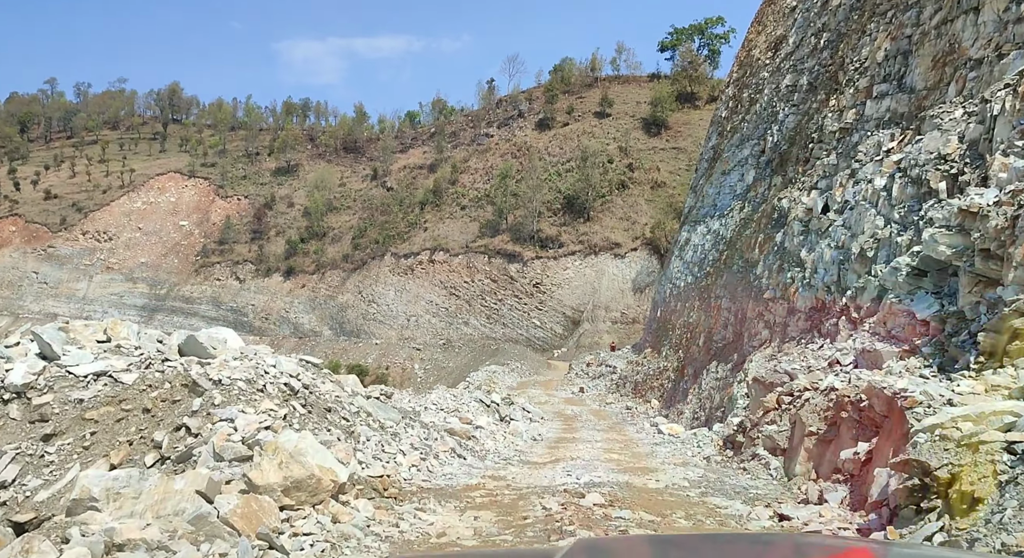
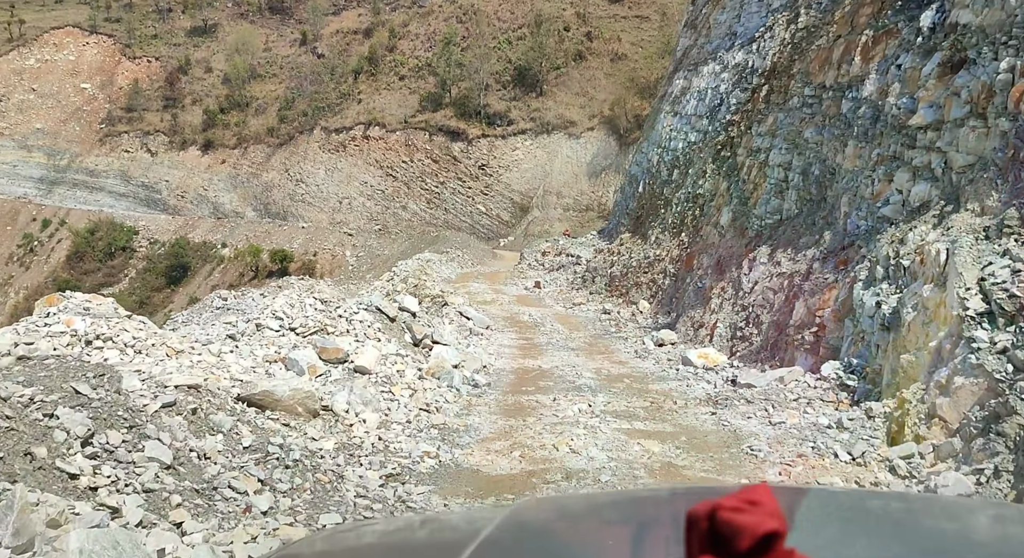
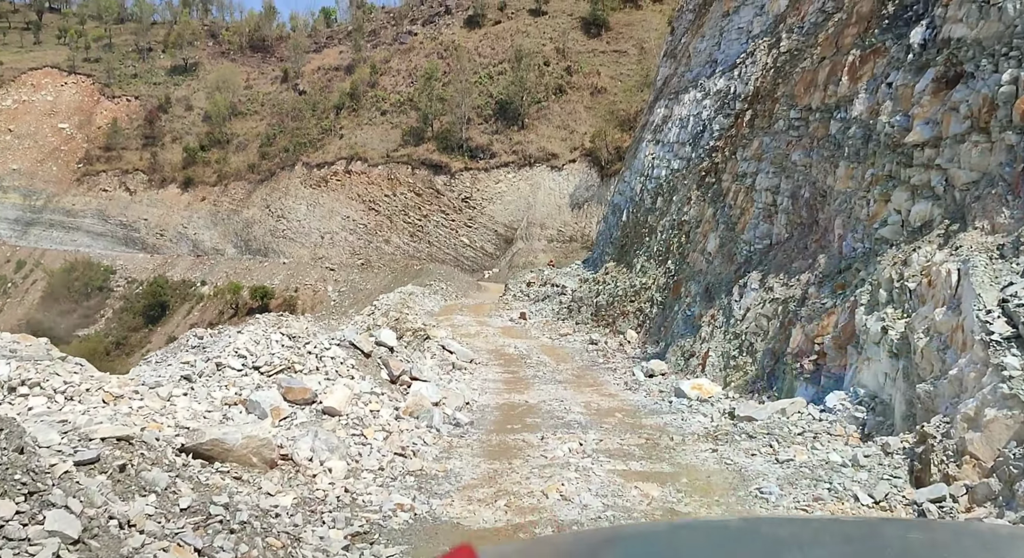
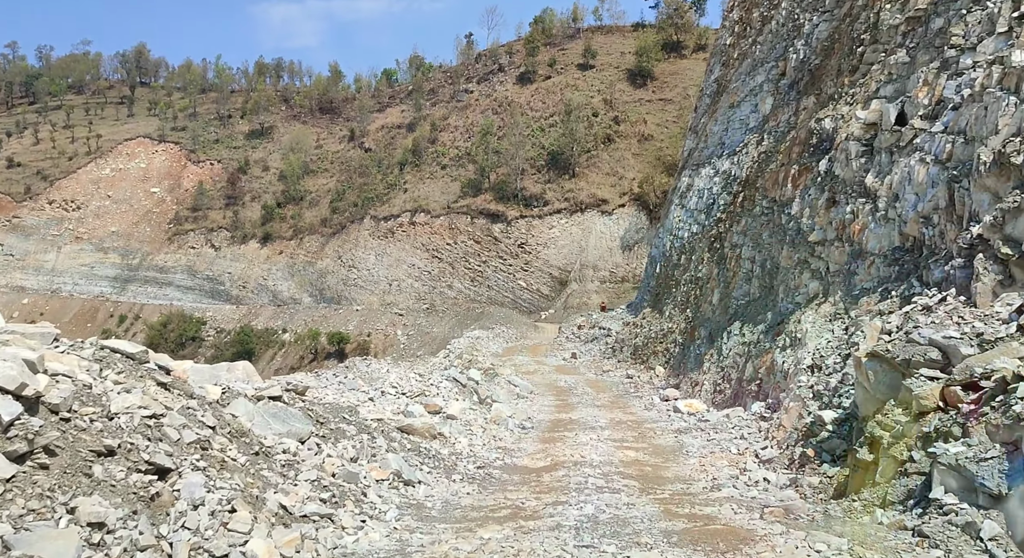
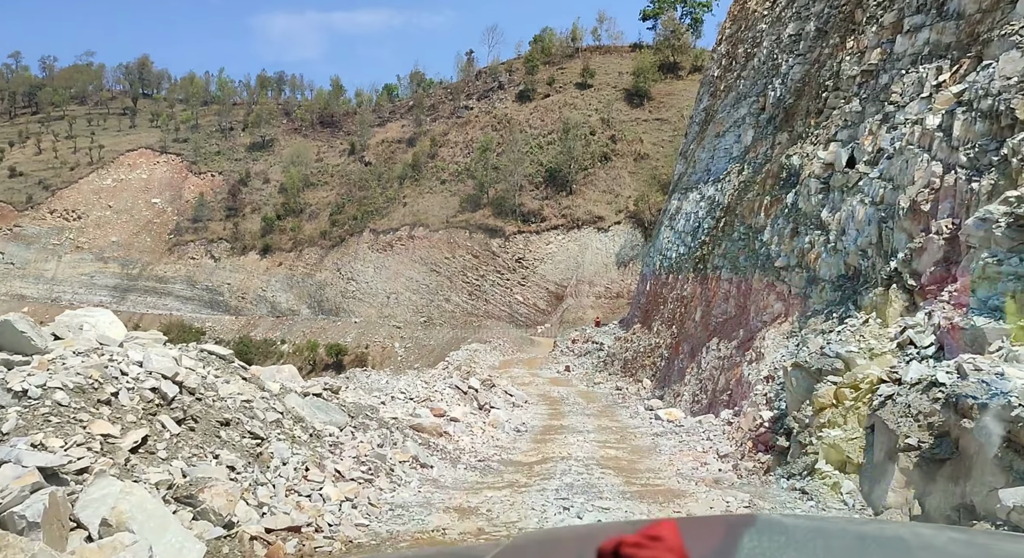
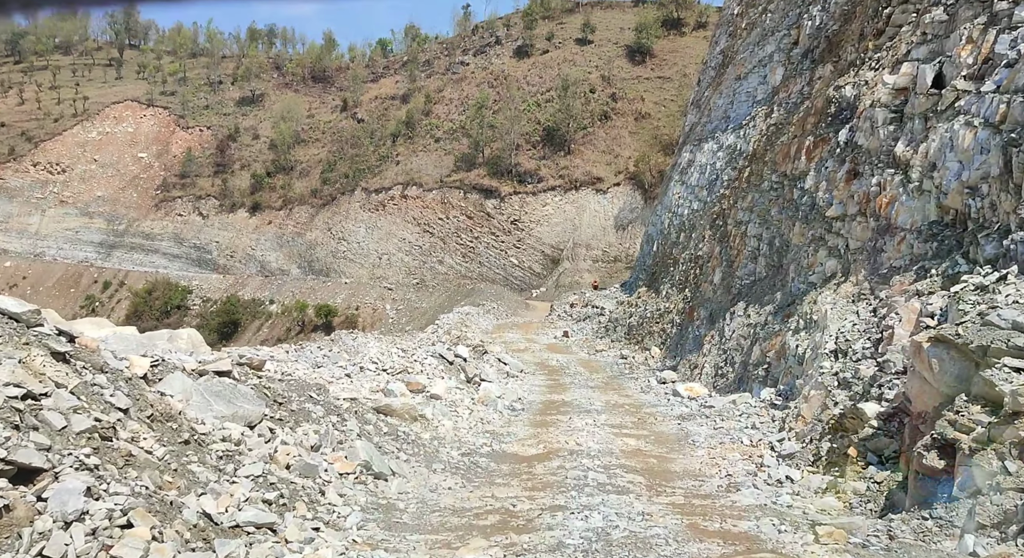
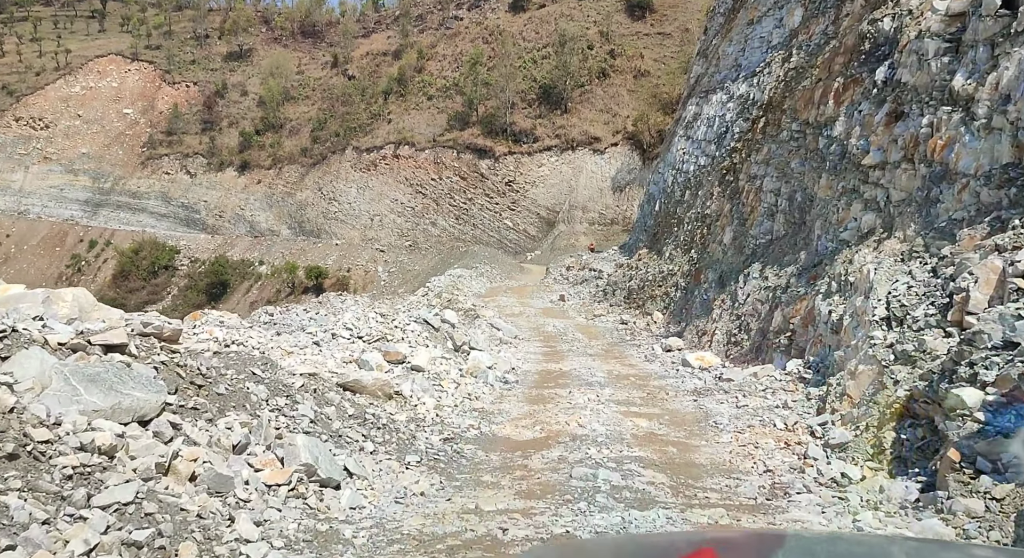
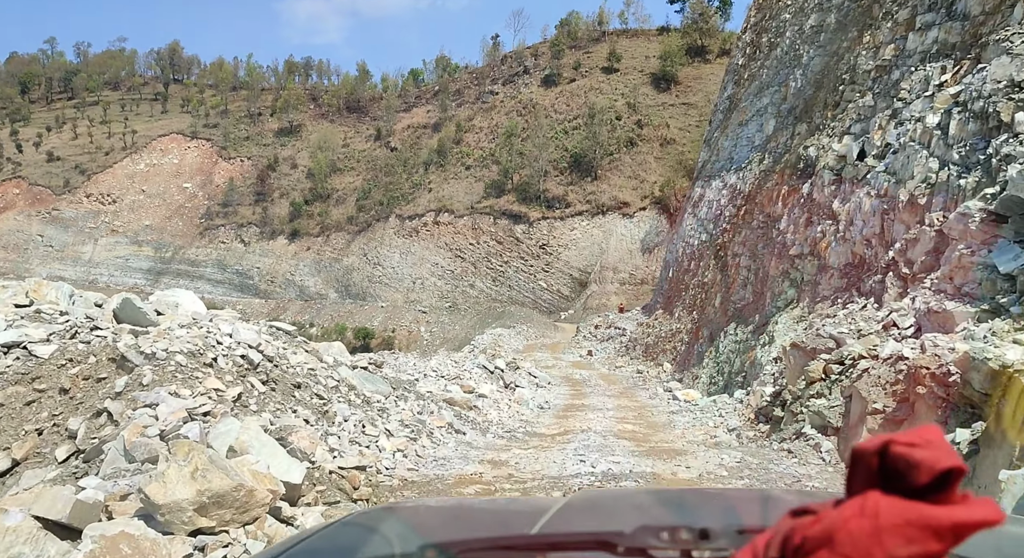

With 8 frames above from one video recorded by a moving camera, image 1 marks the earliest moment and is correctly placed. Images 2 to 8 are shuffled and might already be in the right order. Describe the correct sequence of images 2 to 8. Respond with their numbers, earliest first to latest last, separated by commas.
8, 5, 4, 6, 7, 2, 3
